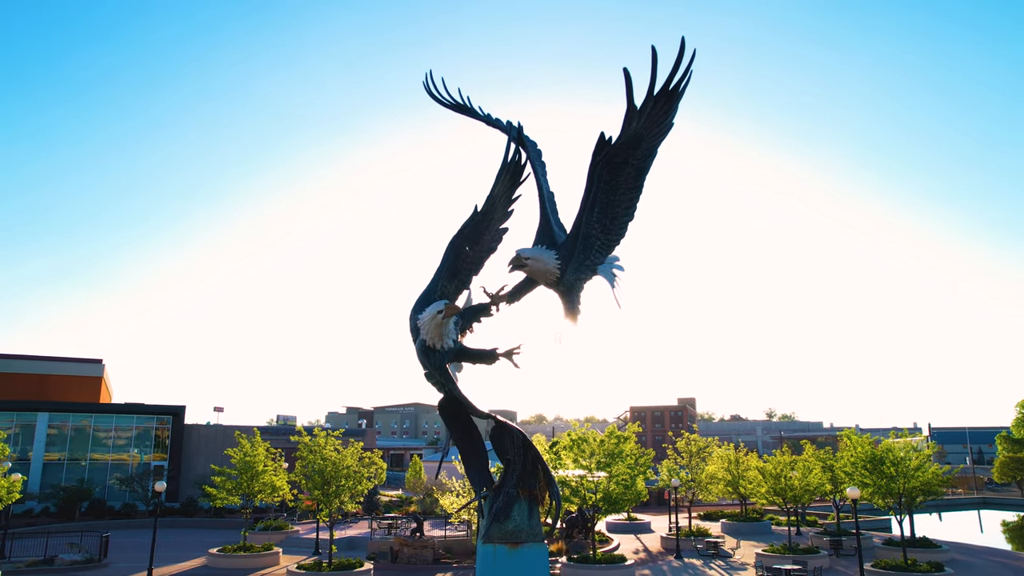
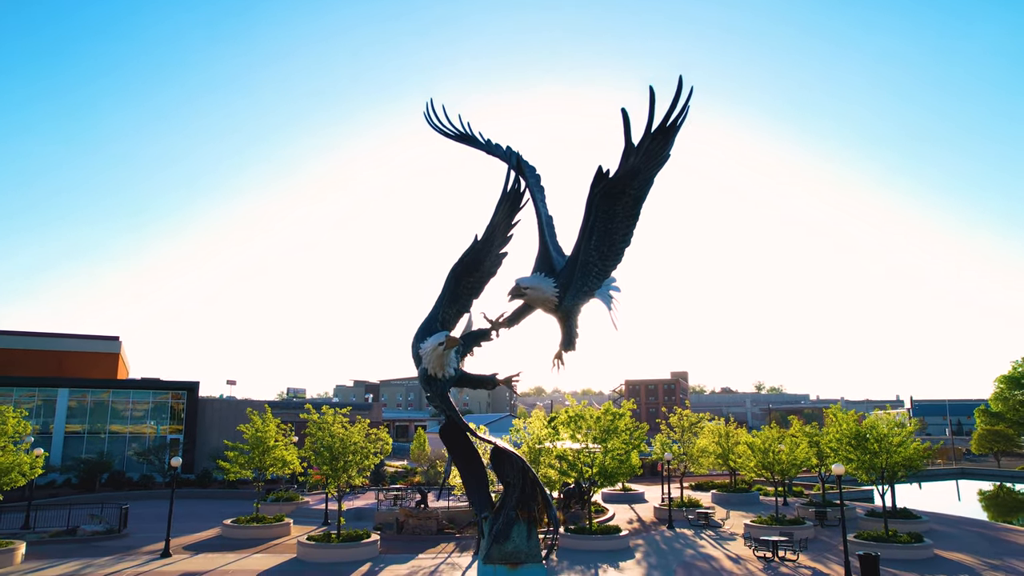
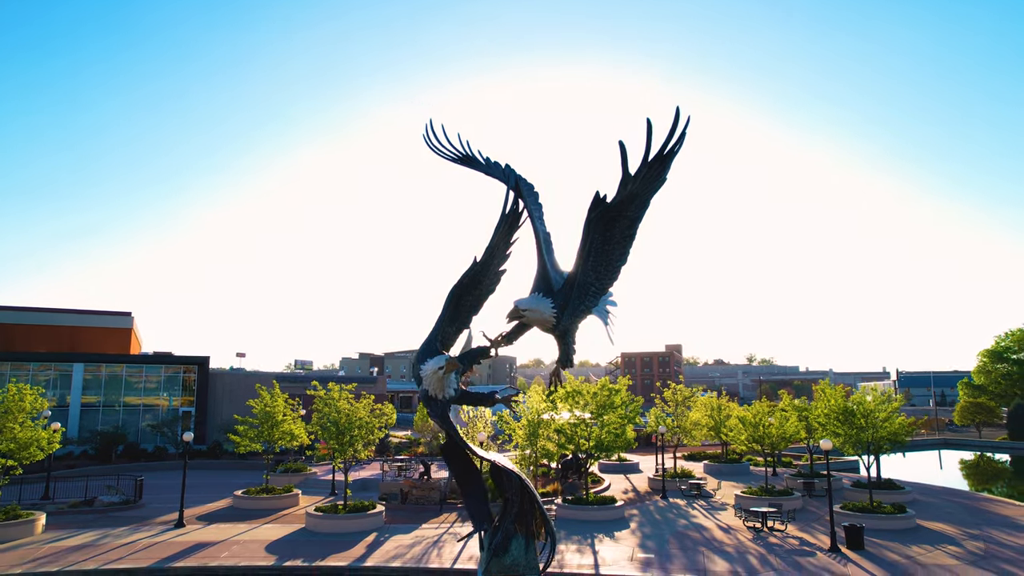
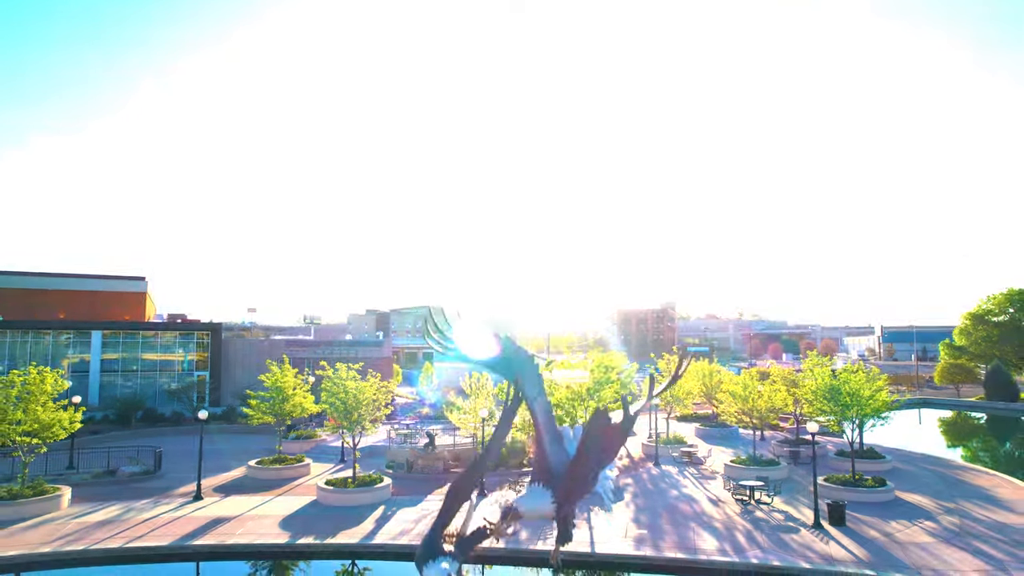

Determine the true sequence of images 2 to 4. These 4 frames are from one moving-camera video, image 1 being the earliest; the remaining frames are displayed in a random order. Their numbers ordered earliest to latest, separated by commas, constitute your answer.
2, 3, 4
